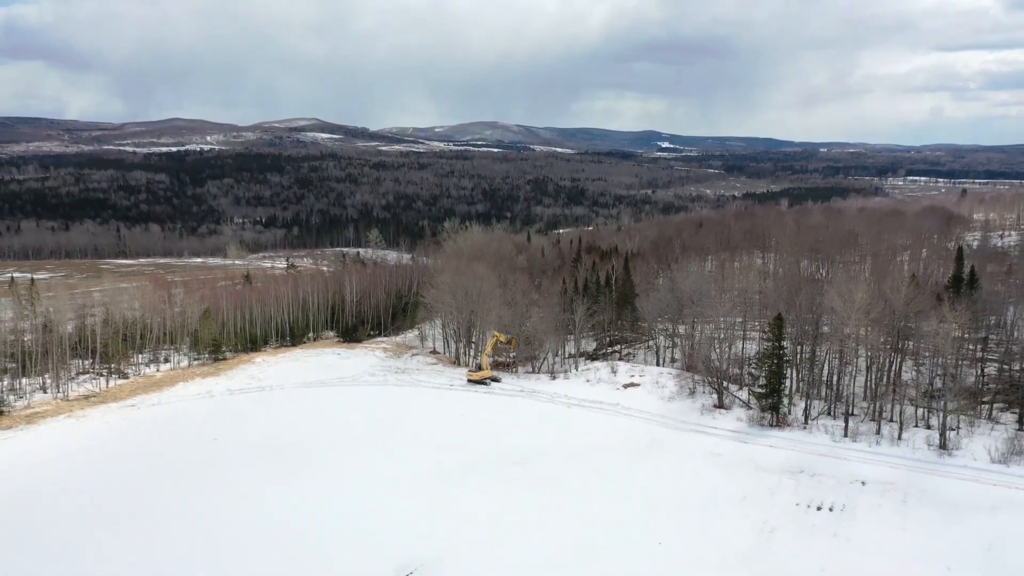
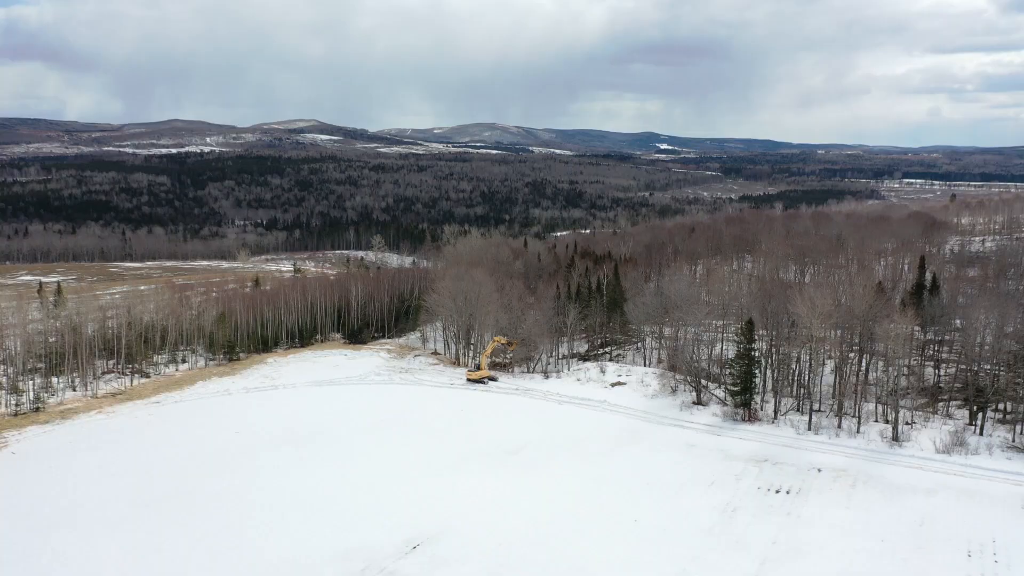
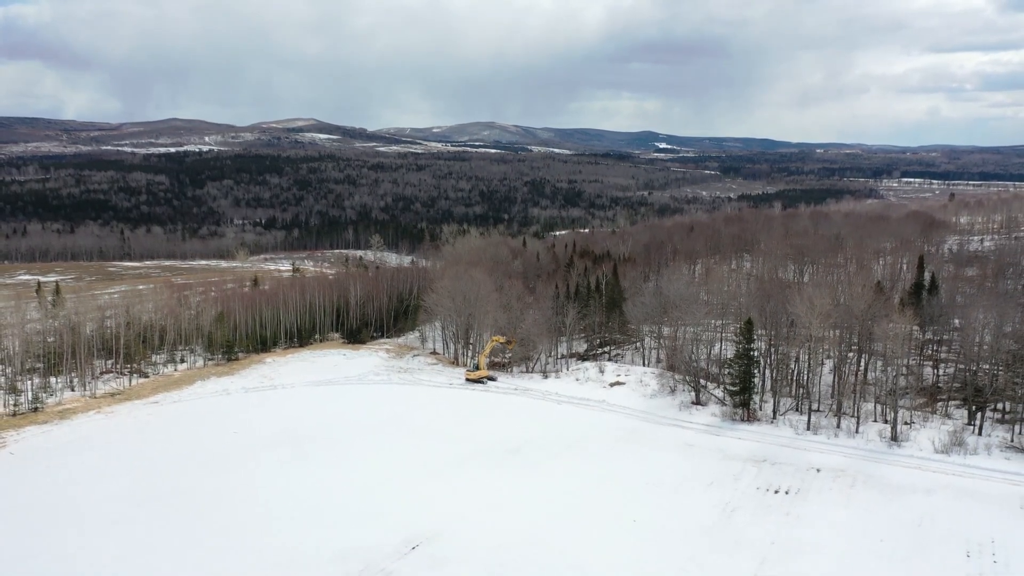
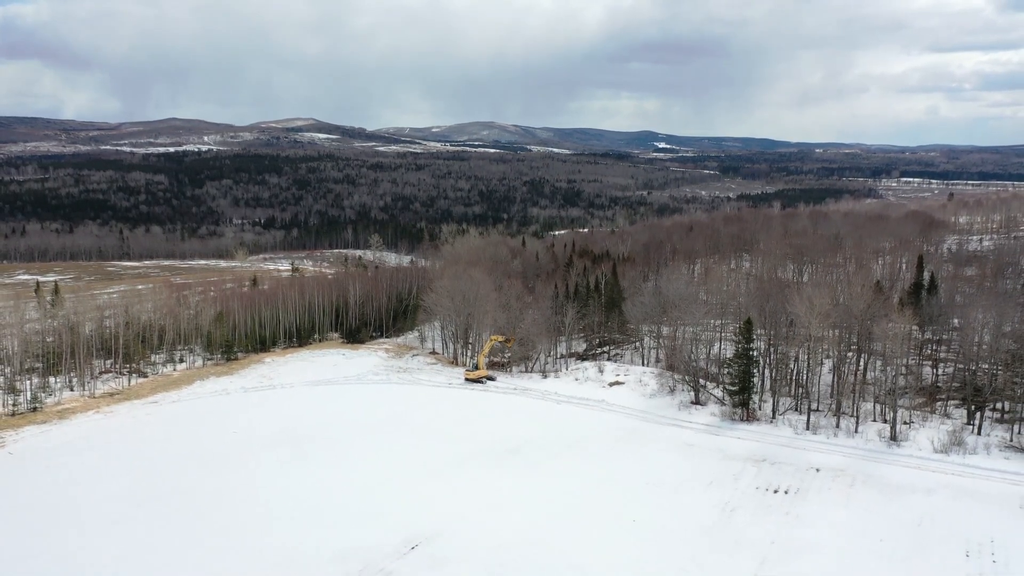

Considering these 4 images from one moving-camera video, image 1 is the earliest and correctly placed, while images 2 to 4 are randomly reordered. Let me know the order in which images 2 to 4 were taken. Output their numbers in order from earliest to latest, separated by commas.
4, 3, 2
